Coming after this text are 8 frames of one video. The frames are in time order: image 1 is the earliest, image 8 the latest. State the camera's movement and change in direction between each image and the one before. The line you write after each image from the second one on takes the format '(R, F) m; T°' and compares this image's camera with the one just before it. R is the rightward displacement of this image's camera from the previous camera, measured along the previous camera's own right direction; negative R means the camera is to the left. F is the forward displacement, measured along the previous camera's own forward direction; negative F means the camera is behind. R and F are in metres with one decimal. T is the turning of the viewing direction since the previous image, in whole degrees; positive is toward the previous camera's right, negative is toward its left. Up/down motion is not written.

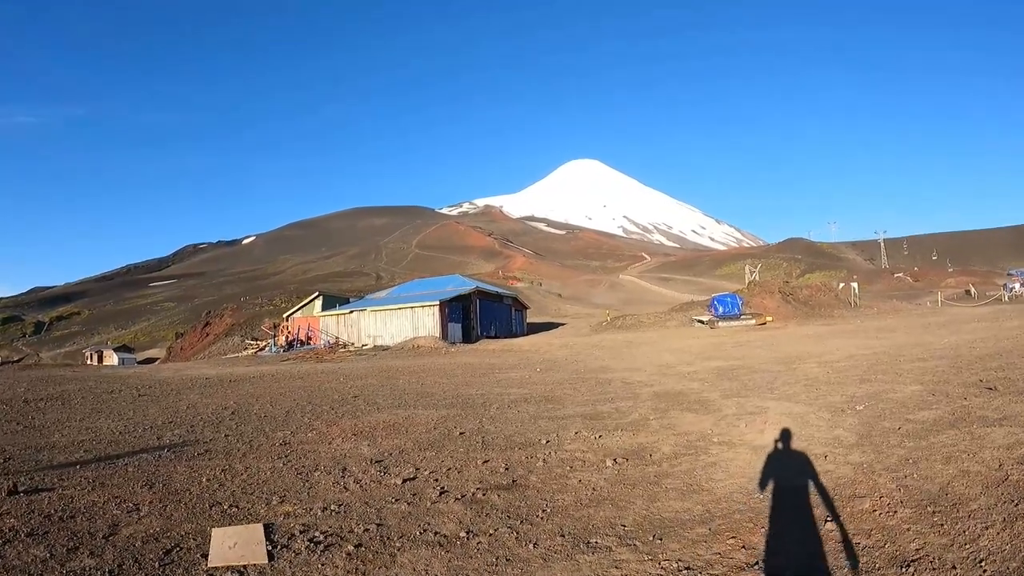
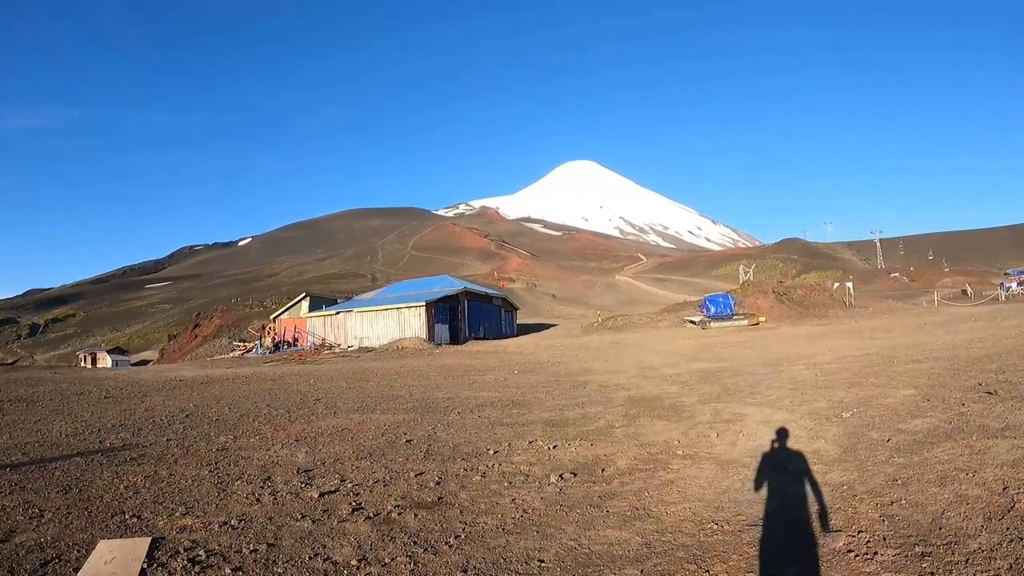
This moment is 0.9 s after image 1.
(+0.6, +0.9) m; 0°
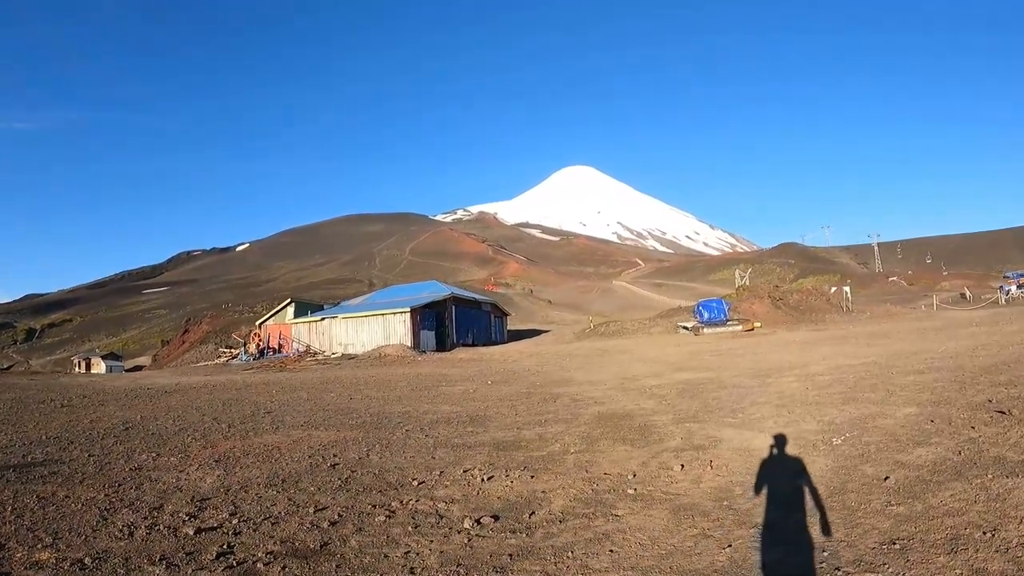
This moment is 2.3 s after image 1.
(+0.7, +1.2) m; 0°
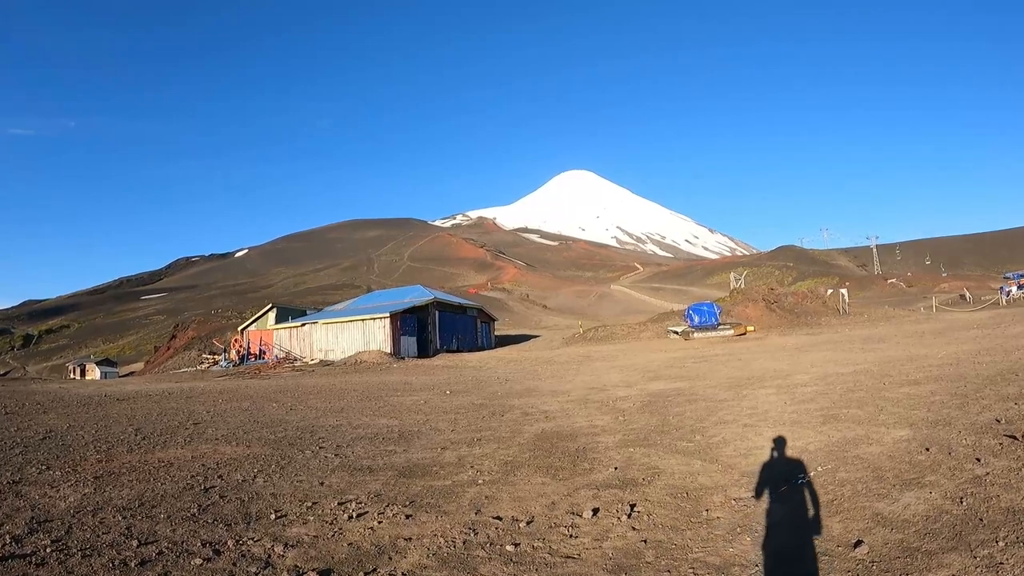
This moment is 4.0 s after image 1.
(+1.0, +1.5) m; 0°
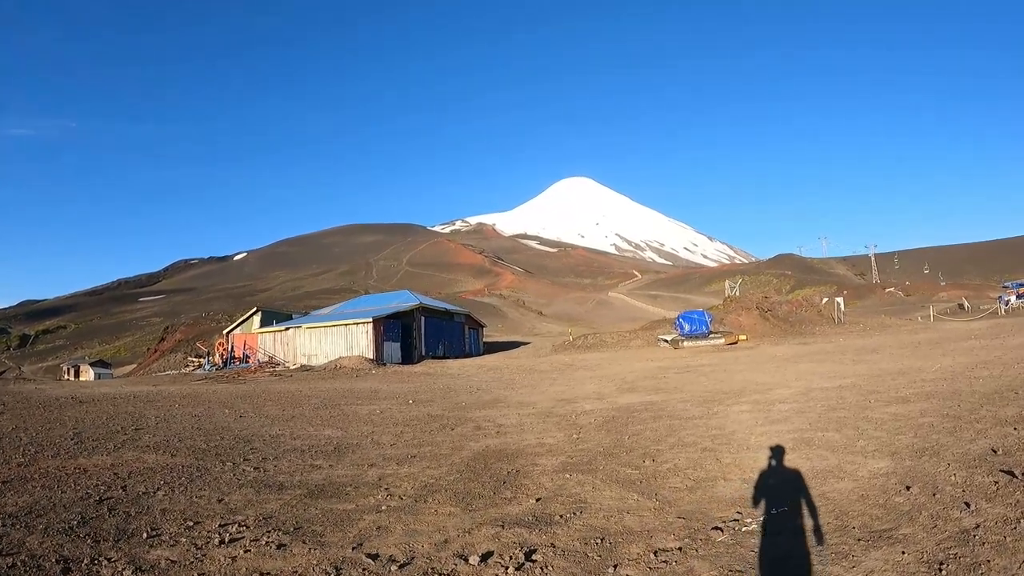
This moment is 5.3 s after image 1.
(+0.8, +1.0) m; 0°
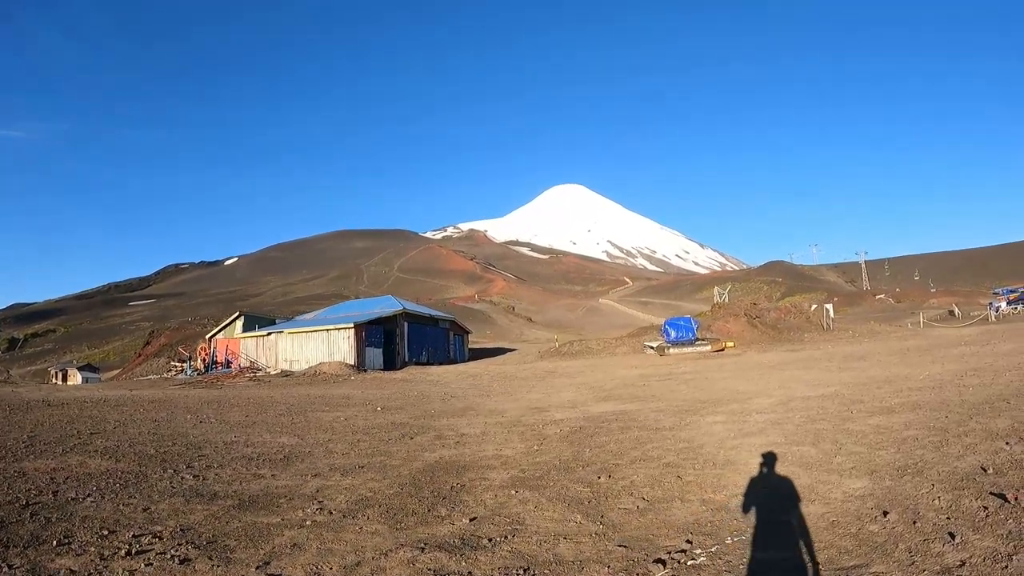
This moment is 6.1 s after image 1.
(+0.5, +0.6) m; +1°
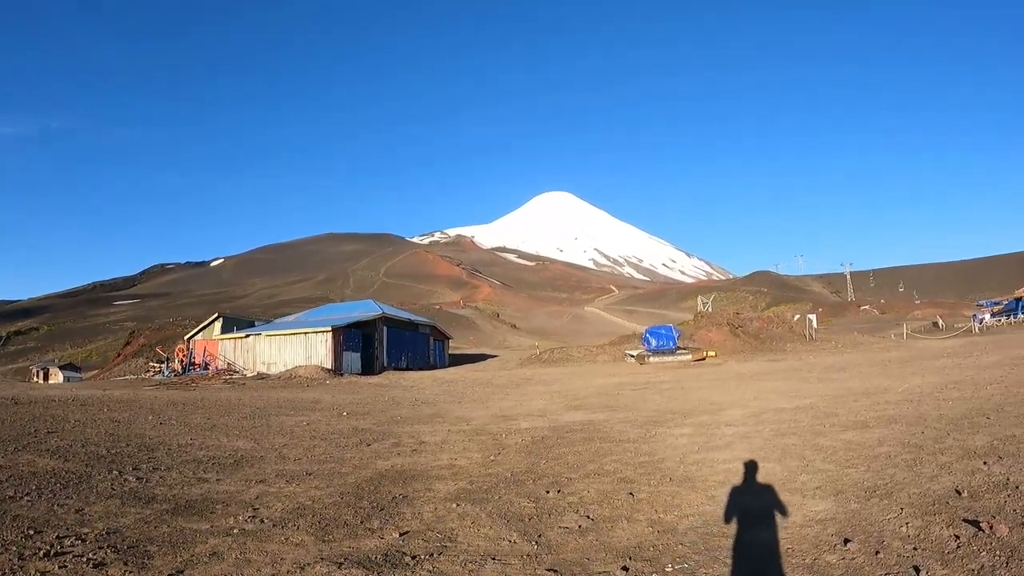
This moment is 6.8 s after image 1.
(+0.4, +0.5) m; +1°
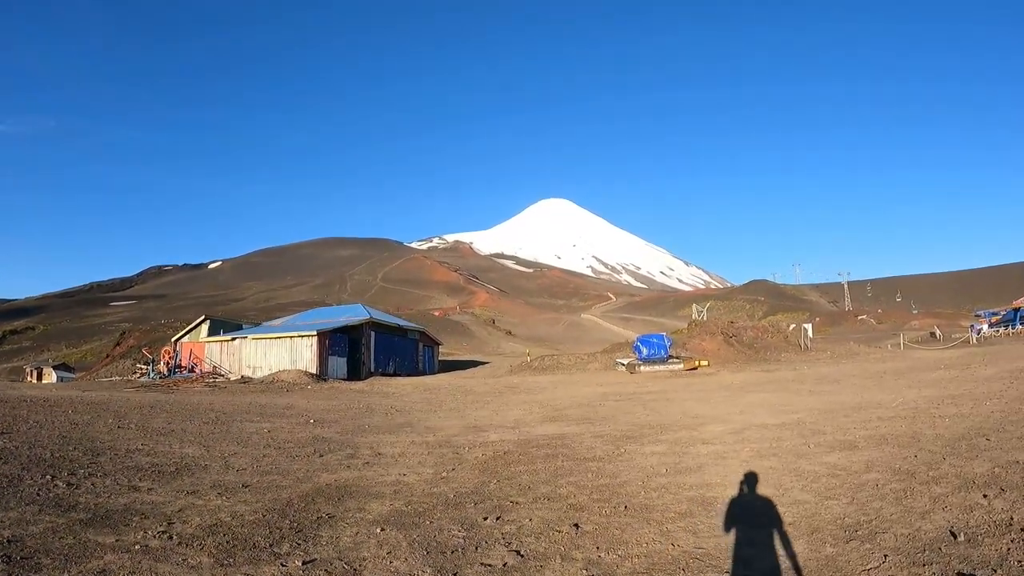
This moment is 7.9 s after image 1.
(+0.5, +0.7) m; 0°
